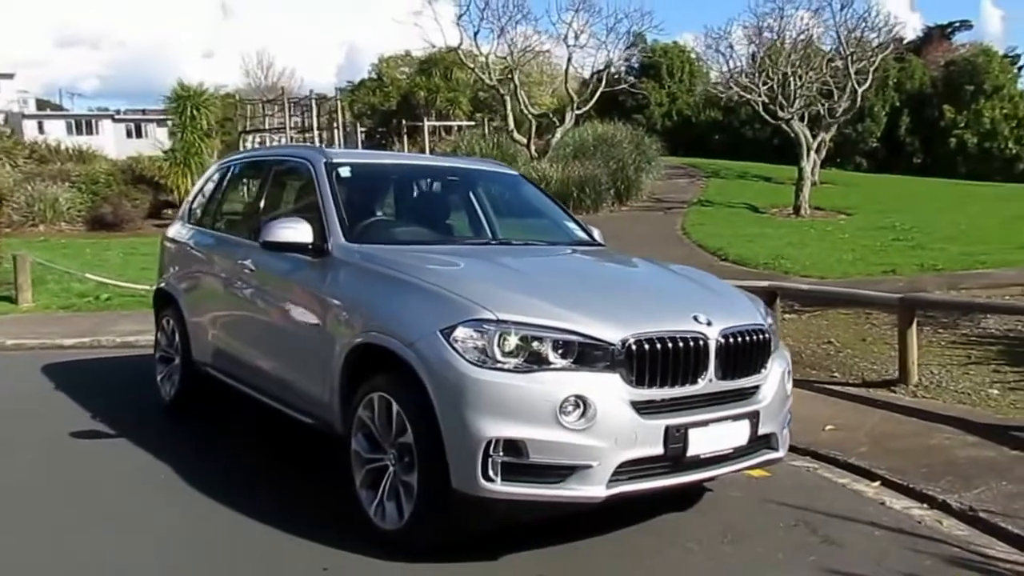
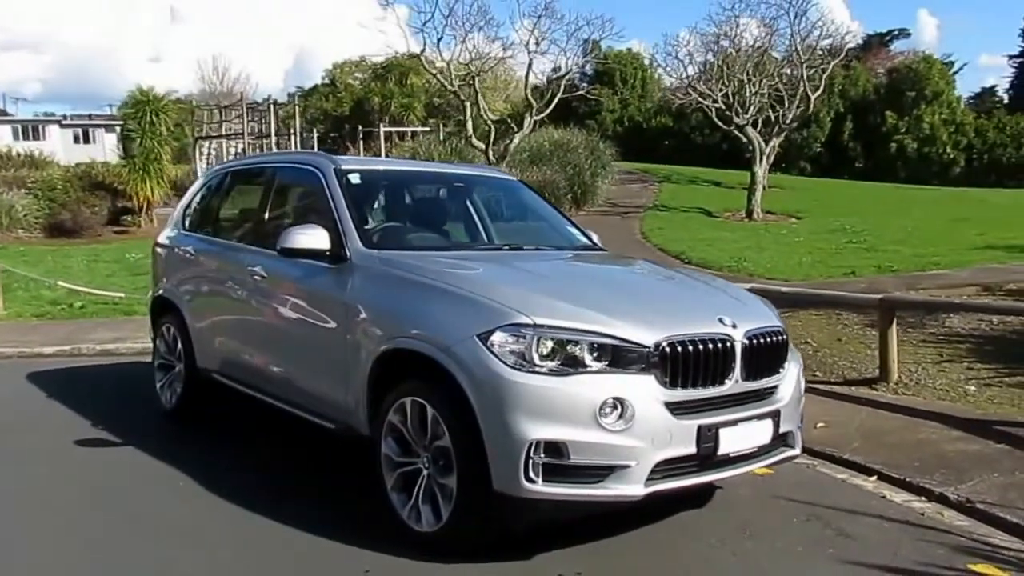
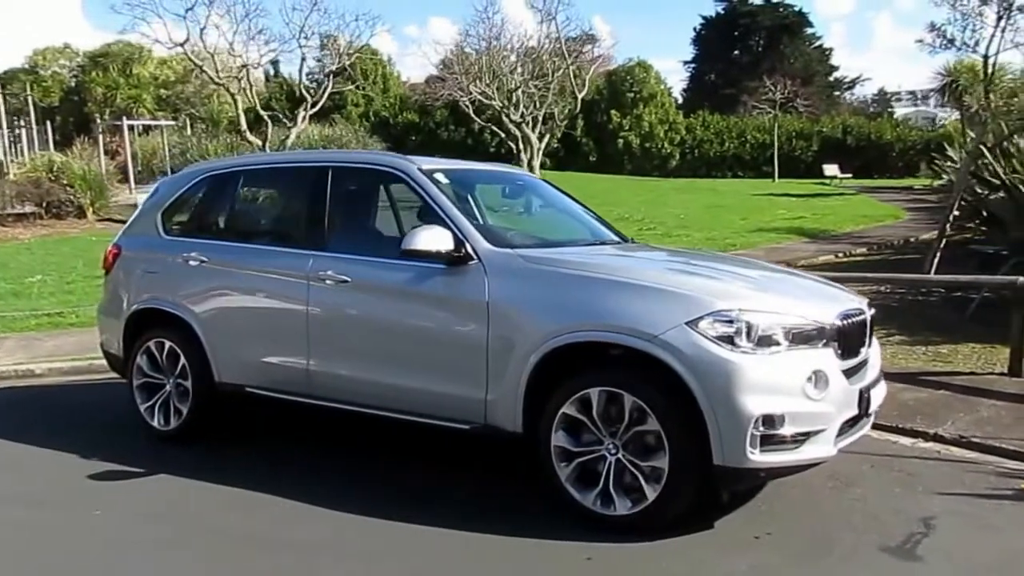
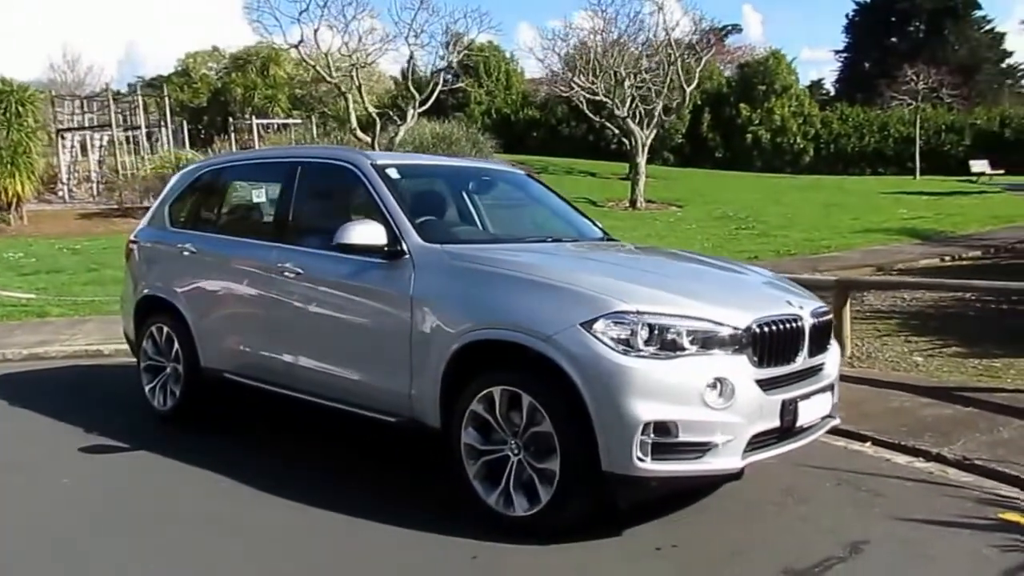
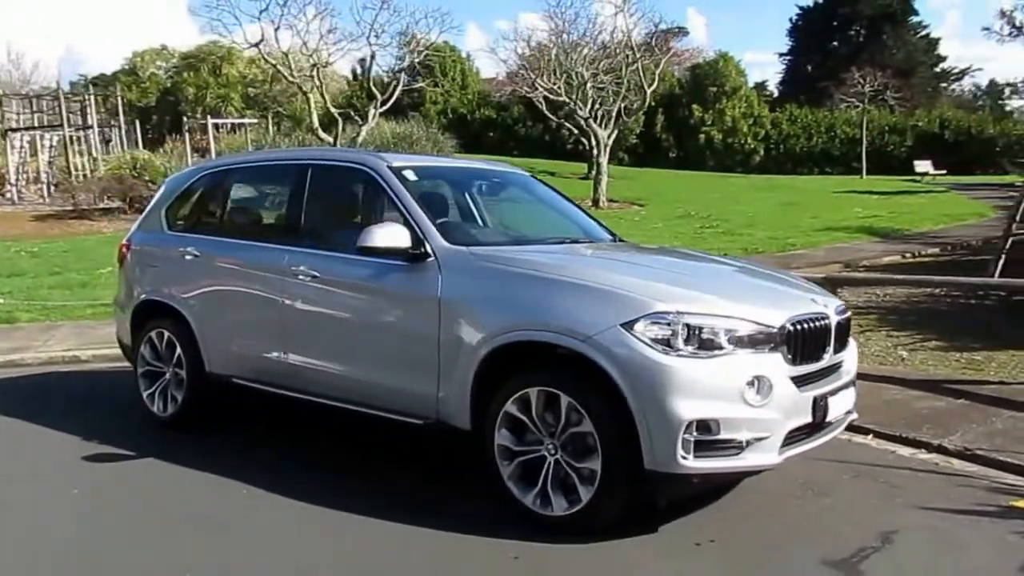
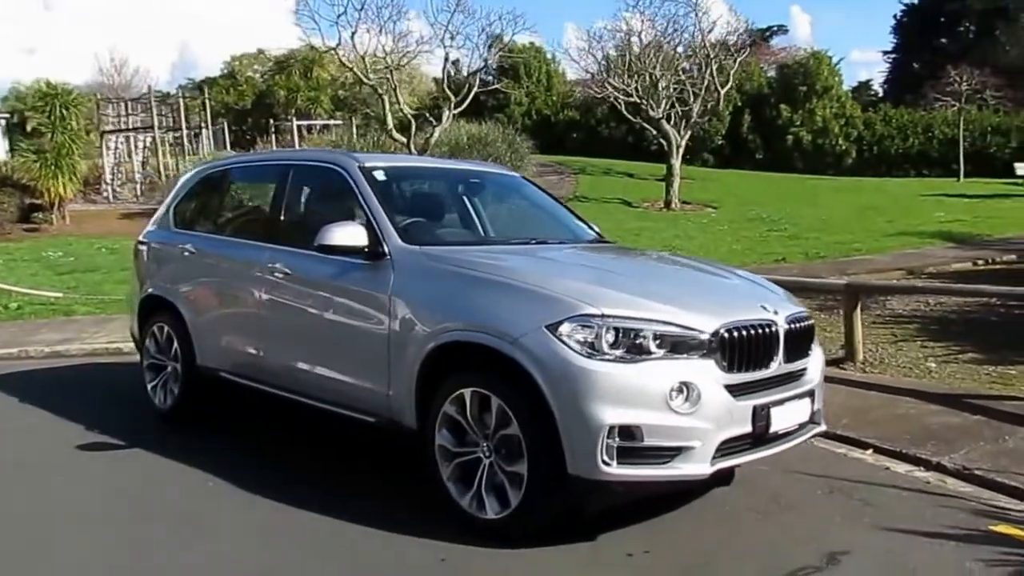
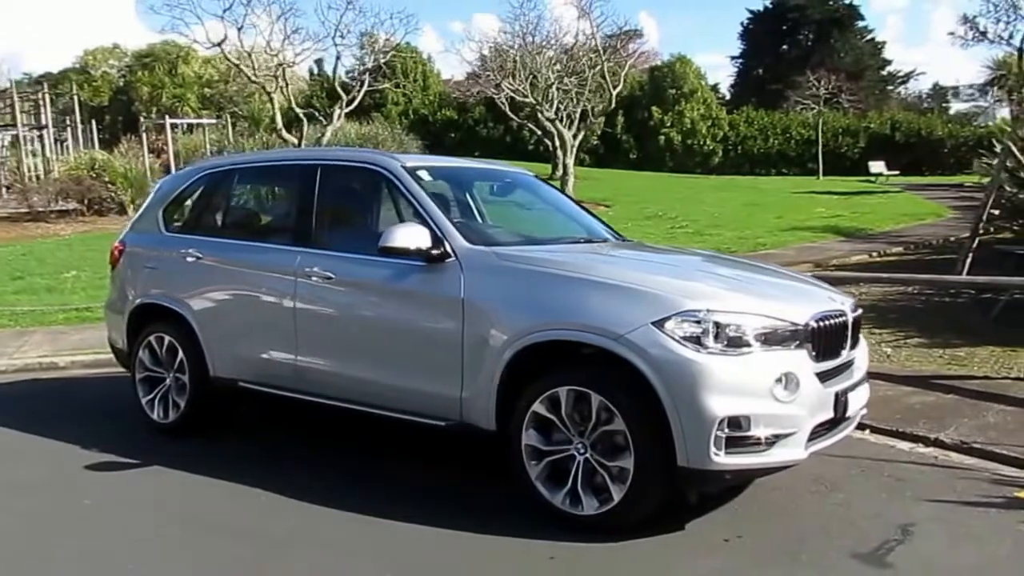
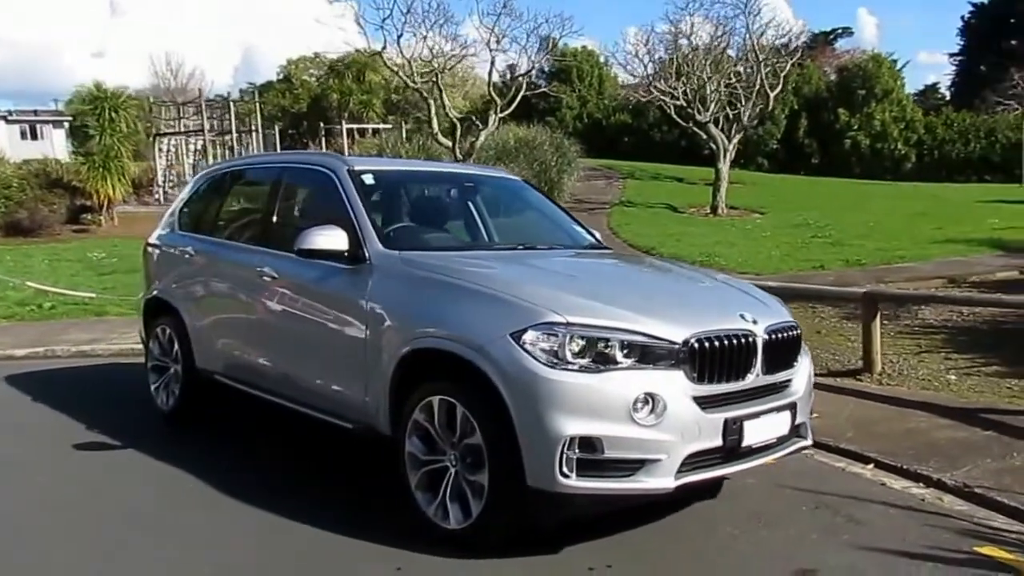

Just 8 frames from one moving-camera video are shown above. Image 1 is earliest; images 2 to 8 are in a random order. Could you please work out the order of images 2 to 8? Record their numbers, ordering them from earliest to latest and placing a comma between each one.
2, 8, 6, 4, 5, 7, 3
